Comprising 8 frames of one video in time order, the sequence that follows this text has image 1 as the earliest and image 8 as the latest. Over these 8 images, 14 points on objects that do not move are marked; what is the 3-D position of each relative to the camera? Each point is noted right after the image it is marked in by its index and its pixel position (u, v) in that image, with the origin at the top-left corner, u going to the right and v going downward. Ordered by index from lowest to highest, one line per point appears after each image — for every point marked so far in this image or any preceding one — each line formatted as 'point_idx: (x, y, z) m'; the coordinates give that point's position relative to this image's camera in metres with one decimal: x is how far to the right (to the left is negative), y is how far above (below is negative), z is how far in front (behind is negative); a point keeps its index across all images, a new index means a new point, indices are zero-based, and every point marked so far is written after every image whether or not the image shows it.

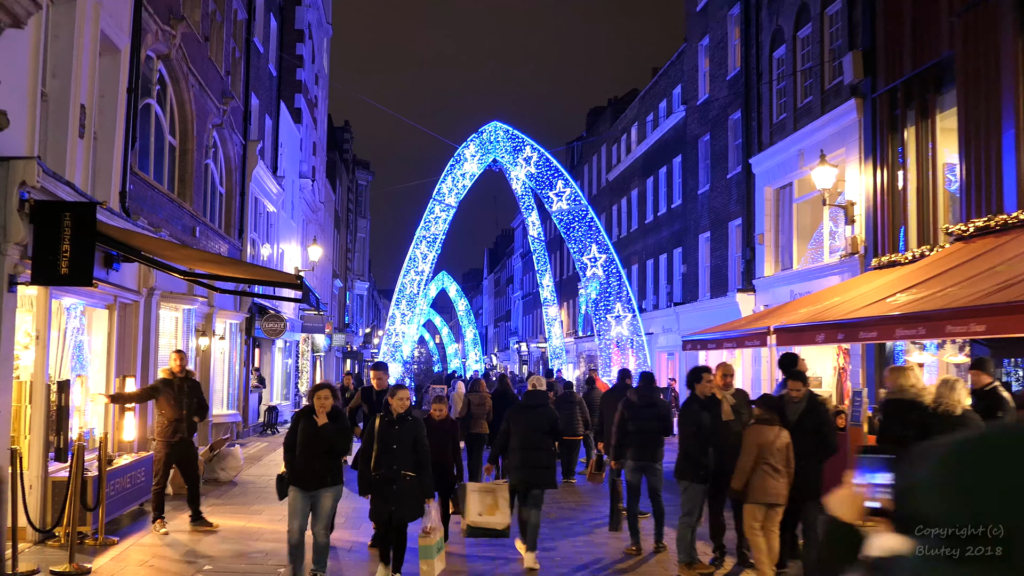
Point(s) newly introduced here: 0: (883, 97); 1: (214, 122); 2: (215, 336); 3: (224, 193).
0: (+5.8, +3.0, +16.2) m
1: (-4.9, +2.7, +16.8) m
2: (-4.8, -0.8, +16.7) m
3: (-5.2, +1.7, +18.7) m
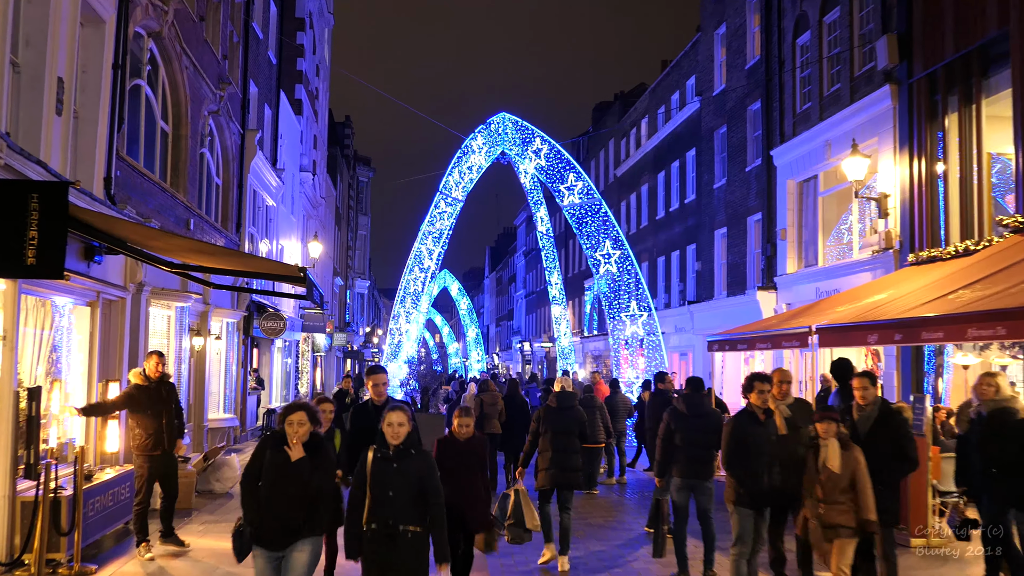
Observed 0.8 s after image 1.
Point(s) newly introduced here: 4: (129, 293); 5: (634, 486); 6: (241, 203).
0: (+6.0, +3.0, +15.3) m
1: (-4.6, +2.8, +15.9) m
2: (-4.6, -0.7, +15.8) m
3: (-5.0, +1.8, +17.7) m
4: (-3.9, -0.1, +10.4) m
5: (+1.5, -2.5, +13.0) m
6: (-4.9, +1.6, +18.6) m
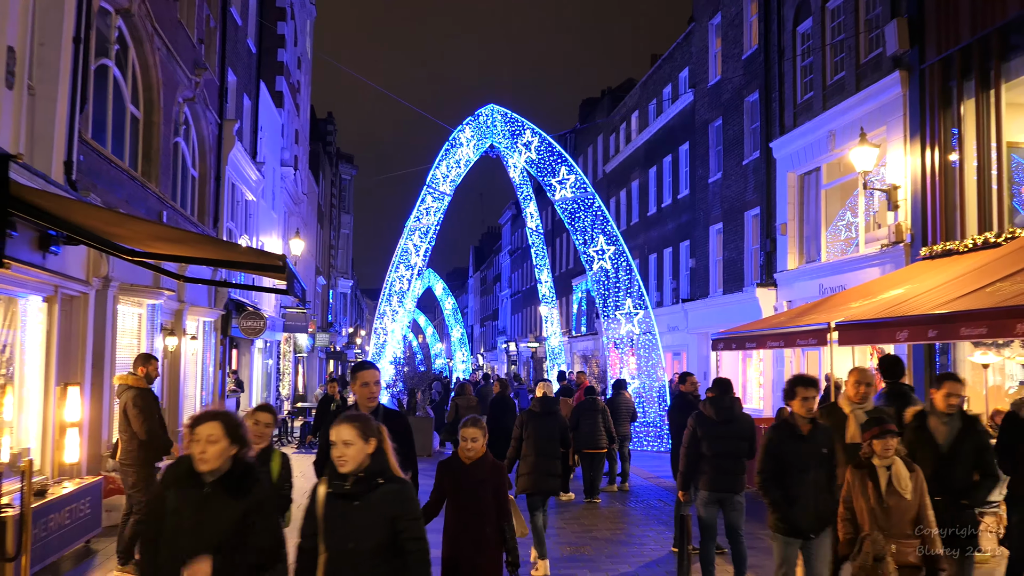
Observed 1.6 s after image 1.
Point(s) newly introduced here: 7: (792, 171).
0: (+5.9, +3.1, +14.5) m
1: (-4.7, +2.8, +15.0) m
2: (-4.7, -0.7, +14.9) m
3: (-5.1, +1.8, +16.8) m
4: (-3.9, 0.0, +9.6) m
5: (+1.5, -2.4, +12.2) m
6: (-5.1, +1.6, +17.7) m
7: (+5.3, +2.2, +19.7) m
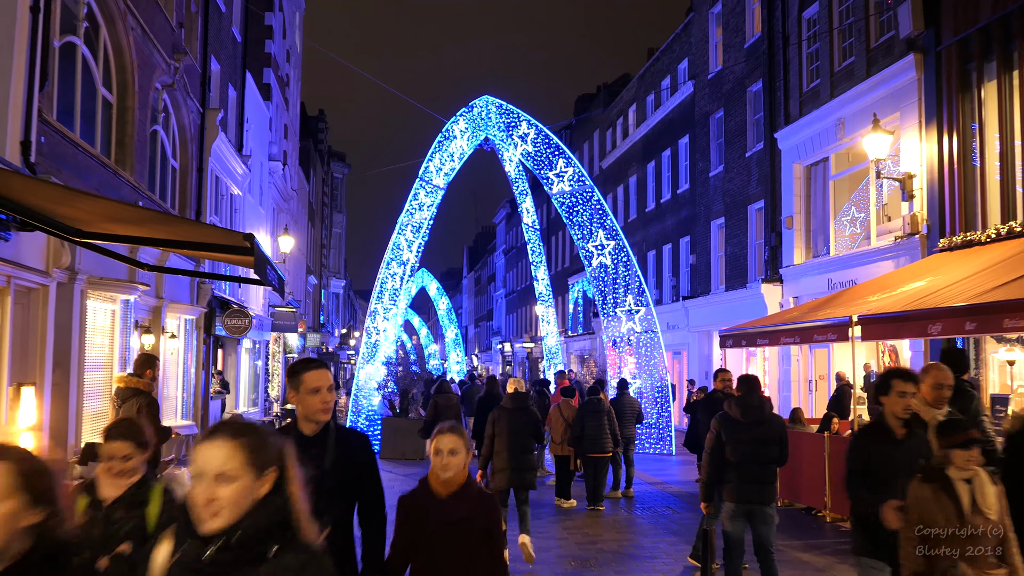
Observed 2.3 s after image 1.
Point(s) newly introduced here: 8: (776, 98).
0: (+5.9, +3.2, +13.8) m
1: (-4.8, +2.9, +14.2) m
2: (-4.7, -0.6, +14.1) m
3: (-5.2, +1.9, +16.0) m
4: (-3.9, +0.1, +8.8) m
5: (+1.5, -2.4, +11.5) m
6: (-5.1, +1.6, +16.9) m
7: (+5.3, +2.3, +18.9) m
8: (+5.1, +3.7, +19.9) m
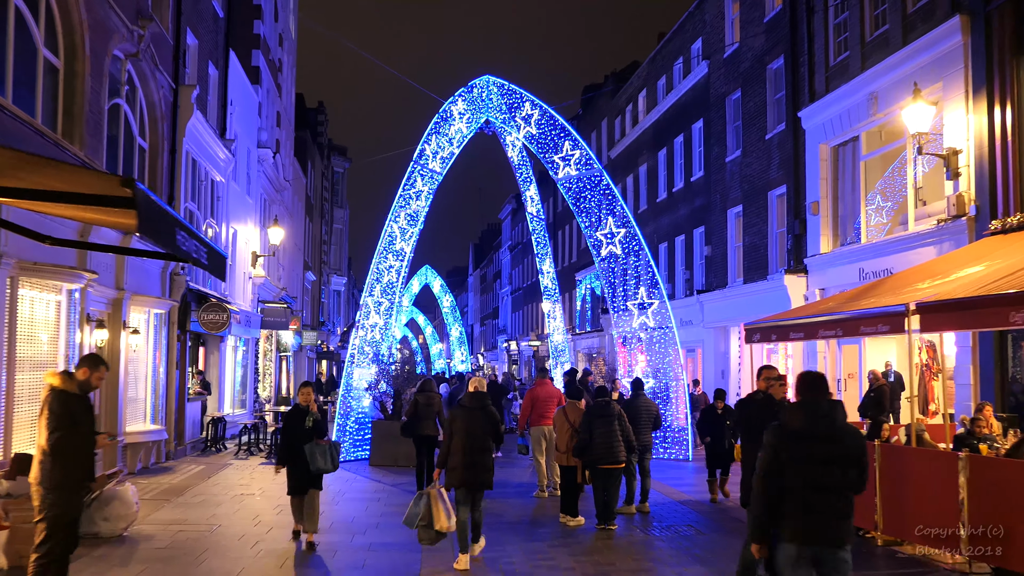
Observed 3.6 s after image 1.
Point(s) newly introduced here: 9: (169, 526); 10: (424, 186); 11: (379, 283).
0: (+5.9, +3.3, +12.4) m
1: (-4.8, +3.0, +12.8) m
2: (-4.7, -0.5, +12.7) m
3: (-5.2, +2.0, +14.6) m
4: (-3.9, +0.2, +7.4) m
5: (+1.5, -2.2, +10.0) m
6: (-5.1, +1.8, +15.5) m
7: (+5.3, +2.5, +17.5) m
8: (+5.1, +3.8, +18.4) m
9: (-3.1, -2.1, +9.3) m
10: (-1.5, +1.8, +17.8) m
11: (-2.3, +0.1, +17.9) m
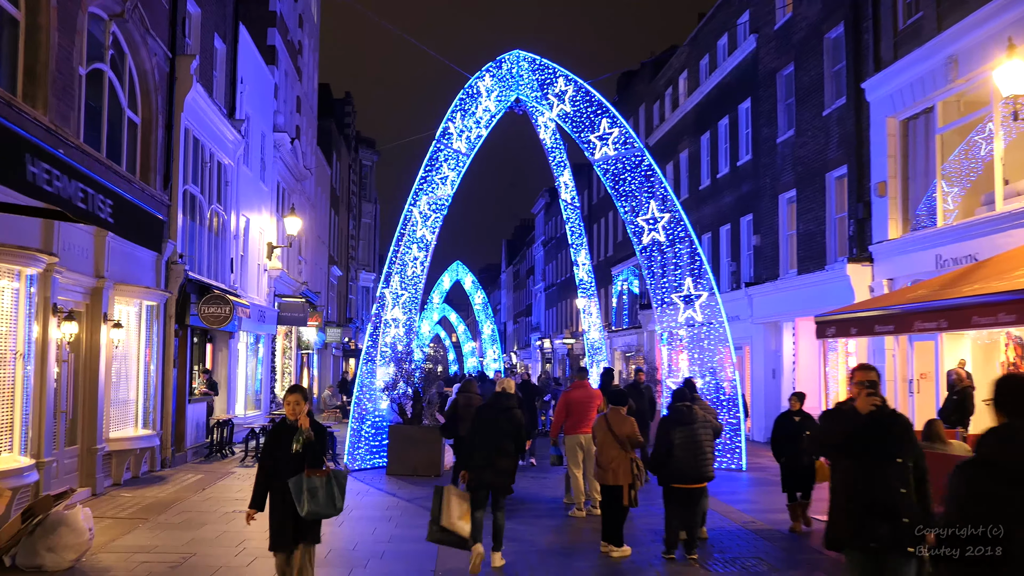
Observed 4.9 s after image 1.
0: (+6.2, +3.5, +10.5) m
1: (-4.5, +3.1, +11.3) m
2: (-4.4, -0.4, +11.2) m
3: (-4.8, +2.1, +13.2) m
4: (-3.8, +0.3, +5.9) m
5: (+1.7, -2.1, +8.4) m
6: (-4.7, +1.9, +14.1) m
7: (+5.8, +2.6, +15.7) m
8: (+5.6, +4.0, +16.6) m
9: (-2.9, -2.0, +7.8) m
10: (-1.0, +1.9, +16.2) m
11: (-1.8, +0.2, +16.3) m
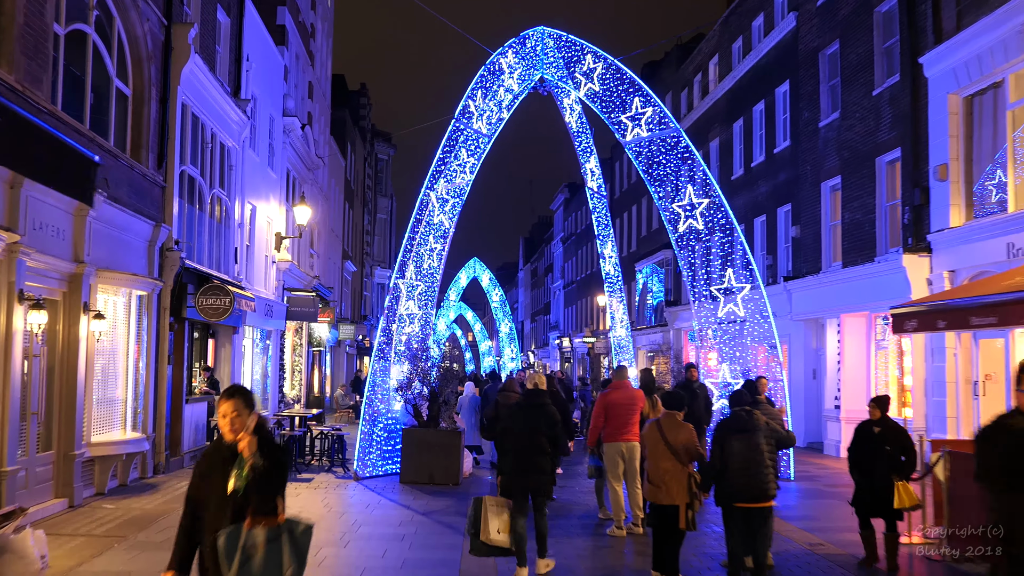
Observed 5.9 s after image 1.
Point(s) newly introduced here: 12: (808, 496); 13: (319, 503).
0: (+6.5, +3.6, +9.2) m
1: (-4.2, +3.2, +10.1) m
2: (-4.1, -0.3, +10.0) m
3: (-4.5, +2.3, +12.0) m
4: (-3.6, +0.4, +4.7) m
5: (+1.9, -2.0, +7.1) m
6: (-4.3, +2.0, +12.9) m
7: (+6.1, +2.7, +14.3) m
8: (+6.0, +4.1, +15.3) m
9: (-2.6, -1.9, +6.6) m
10: (-0.6, +2.0, +14.9) m
11: (-1.4, +0.4, +15.1) m
12: (+3.5, -2.4, +12.2) m
13: (-2.1, -2.3, +11.0) m
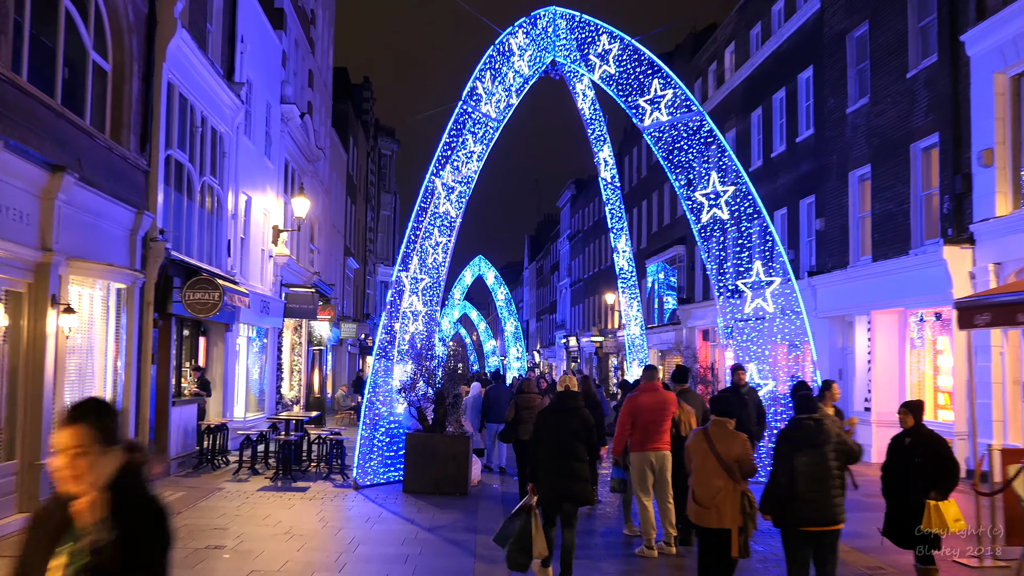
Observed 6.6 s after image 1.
0: (+6.6, +3.7, +8.2) m
1: (-4.0, +3.3, +9.1) m
2: (-4.0, -0.2, +9.0) m
3: (-4.3, +2.4, +11.0) m
4: (-3.5, +0.5, +3.7) m
5: (+2.1, -1.9, +6.1) m
6: (-4.2, +2.1, +11.9) m
7: (+6.3, +2.8, +13.3) m
8: (+6.2, +4.1, +14.2) m
9: (-2.5, -1.8, +5.6) m
10: (-0.5, +2.1, +13.9) m
11: (-1.3, +0.4, +14.1) m
12: (+3.6, -2.4, +11.2) m
13: (-1.9, -2.2, +10.0) m
